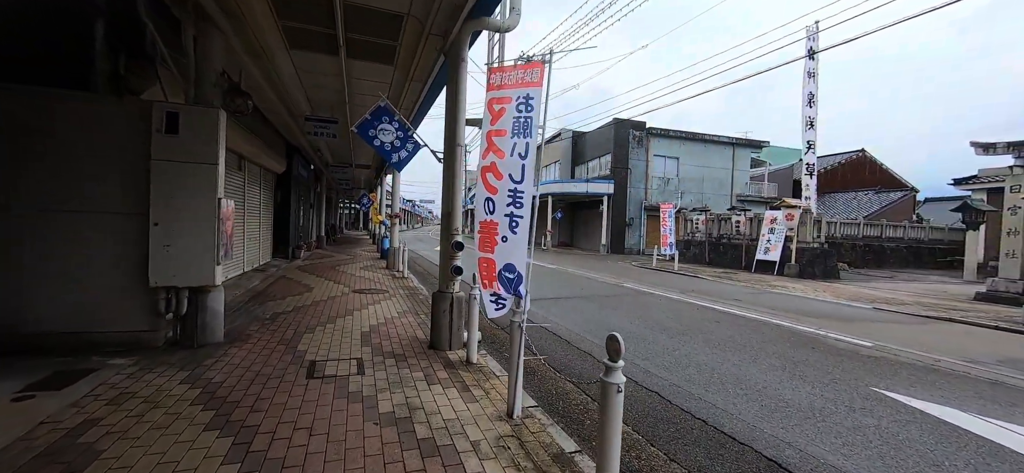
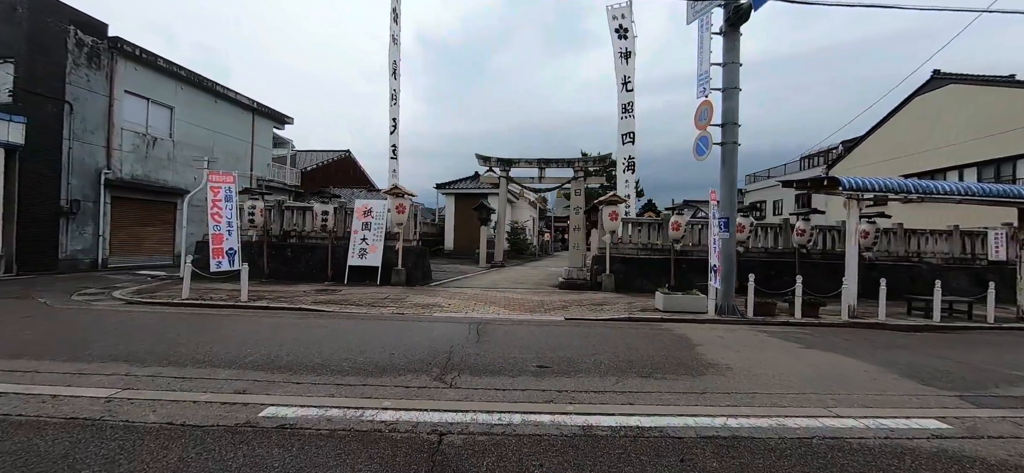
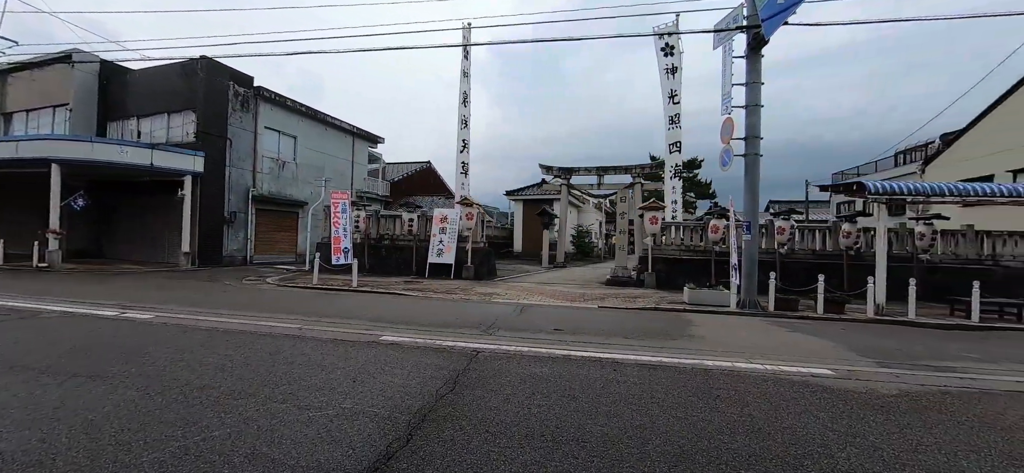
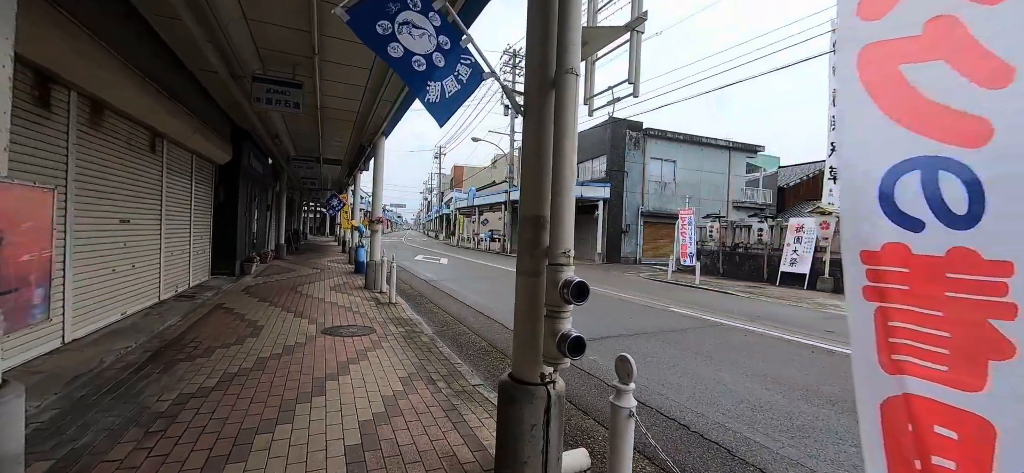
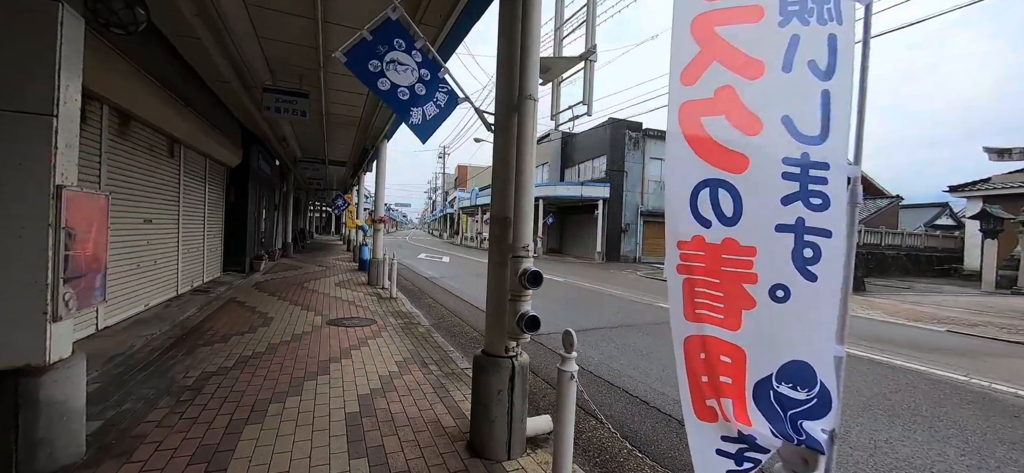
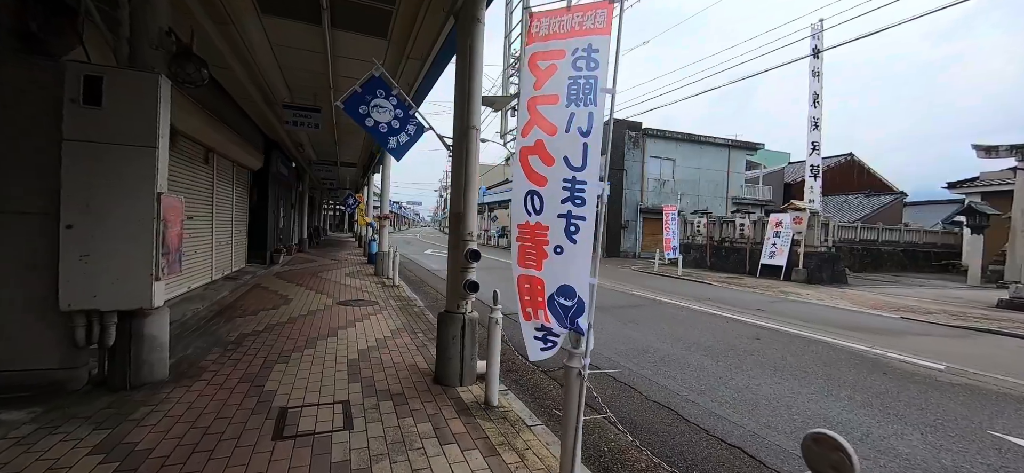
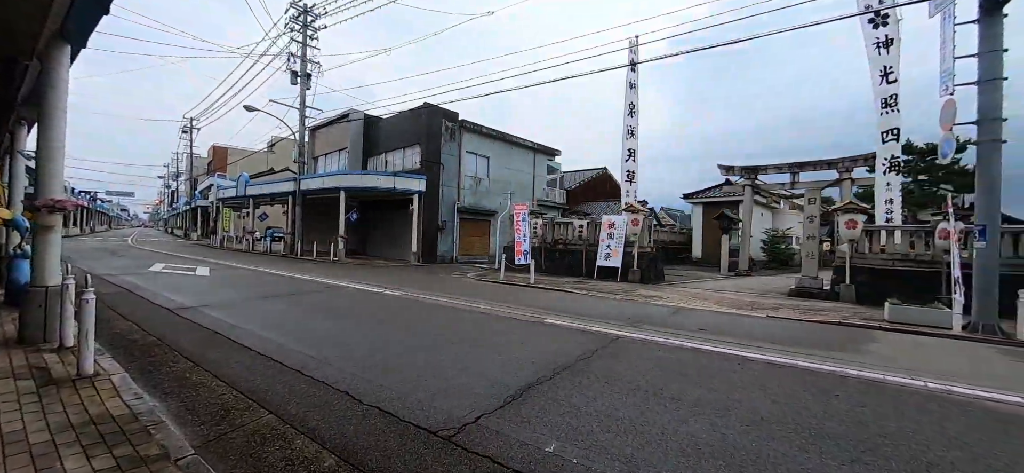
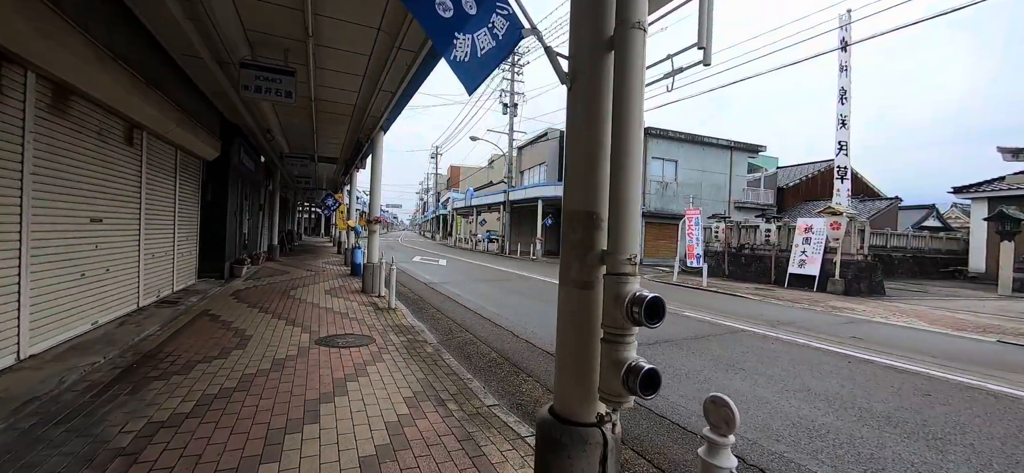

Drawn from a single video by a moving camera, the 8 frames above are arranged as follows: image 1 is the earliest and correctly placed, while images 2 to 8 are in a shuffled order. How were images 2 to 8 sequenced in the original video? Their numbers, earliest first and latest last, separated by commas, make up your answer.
6, 5, 4, 8, 7, 3, 2
